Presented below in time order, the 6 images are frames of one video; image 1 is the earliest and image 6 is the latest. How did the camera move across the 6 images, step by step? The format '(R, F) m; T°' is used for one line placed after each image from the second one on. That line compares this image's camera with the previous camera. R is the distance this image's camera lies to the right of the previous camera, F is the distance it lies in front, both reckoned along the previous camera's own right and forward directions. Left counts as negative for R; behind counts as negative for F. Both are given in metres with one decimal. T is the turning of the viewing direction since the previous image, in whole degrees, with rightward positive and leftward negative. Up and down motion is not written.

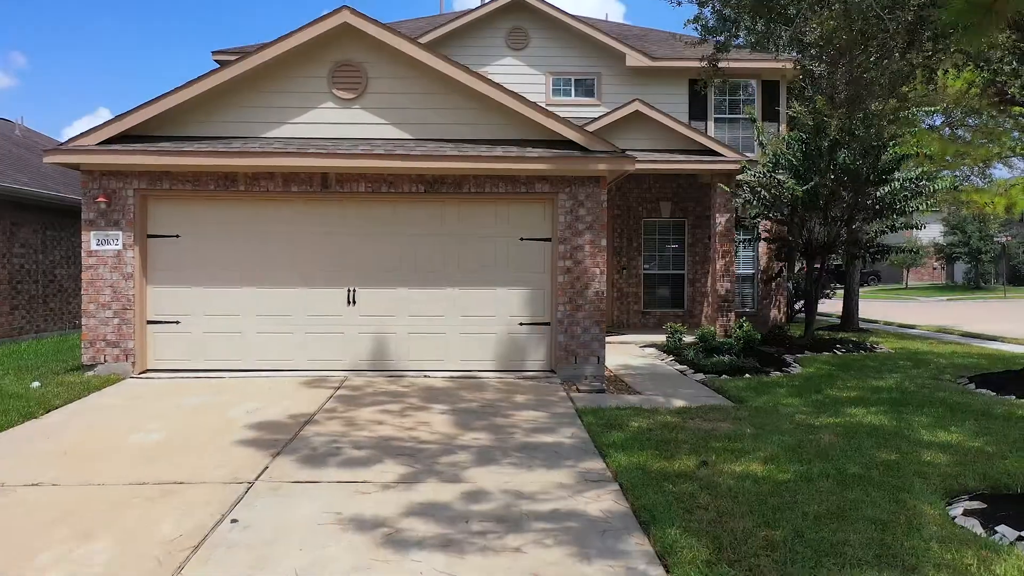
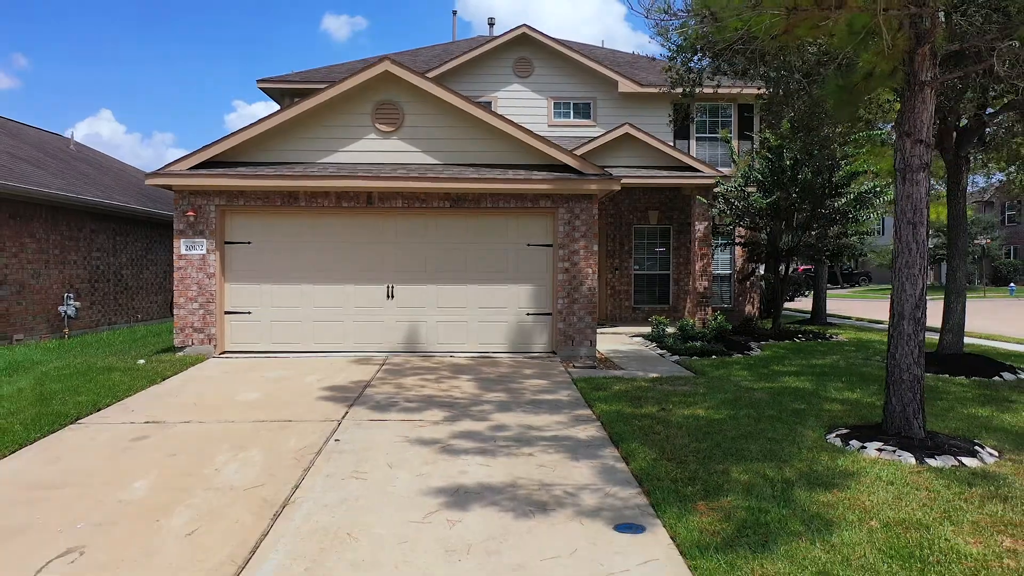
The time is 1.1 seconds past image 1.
(-0.1, -1.8) m; 0°
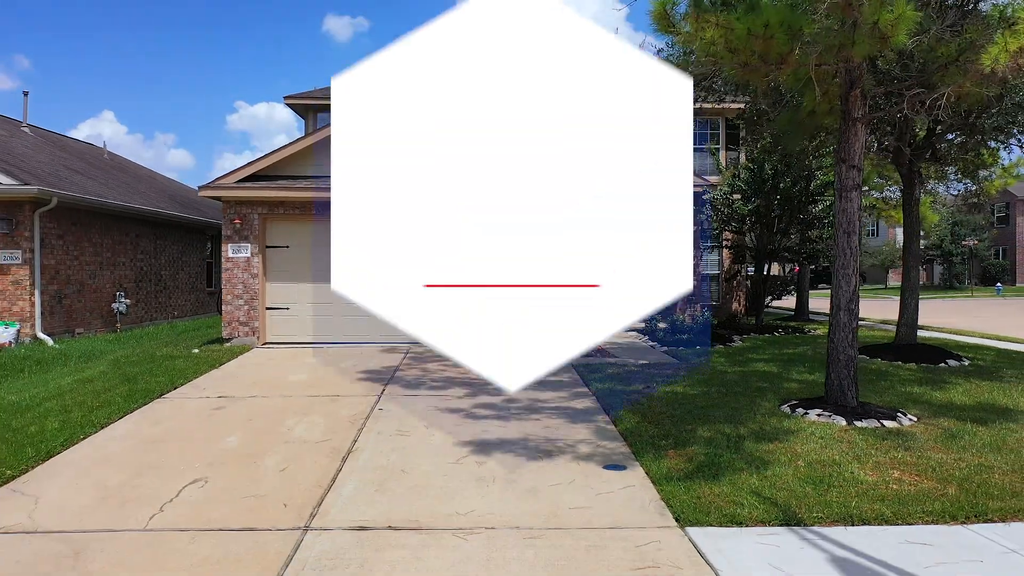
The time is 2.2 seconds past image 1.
(-0.1, -1.3) m; 0°
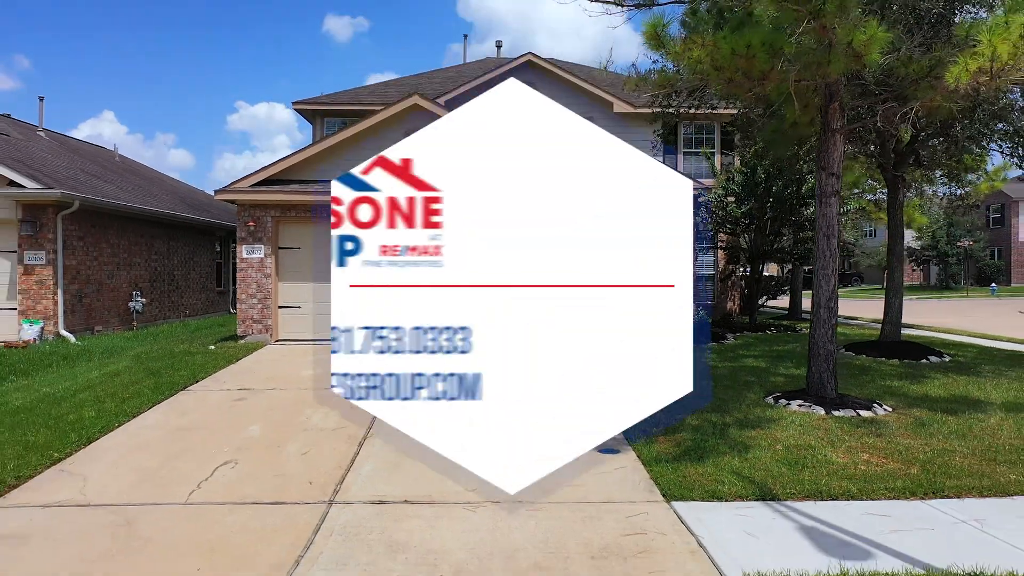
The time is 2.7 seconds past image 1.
(0.0, -0.5) m; 0°
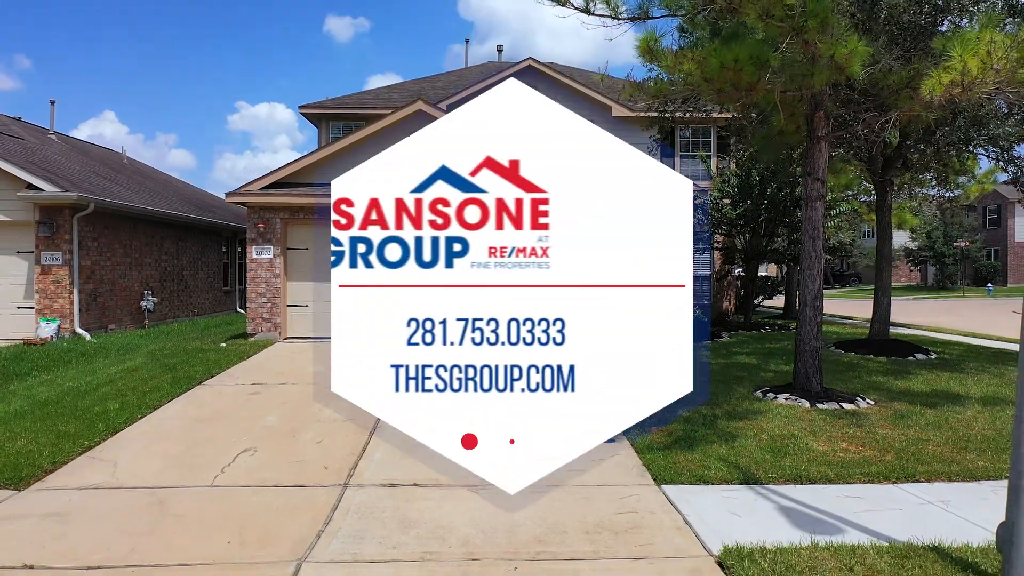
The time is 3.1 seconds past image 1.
(0.0, -0.4) m; 0°
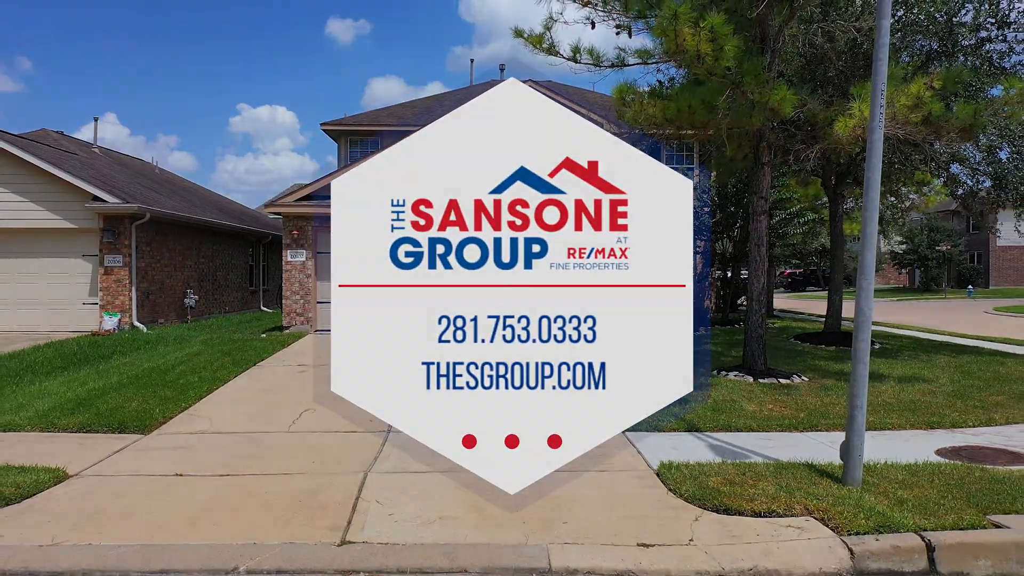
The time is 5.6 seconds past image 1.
(0.0, -1.8) m; 0°
